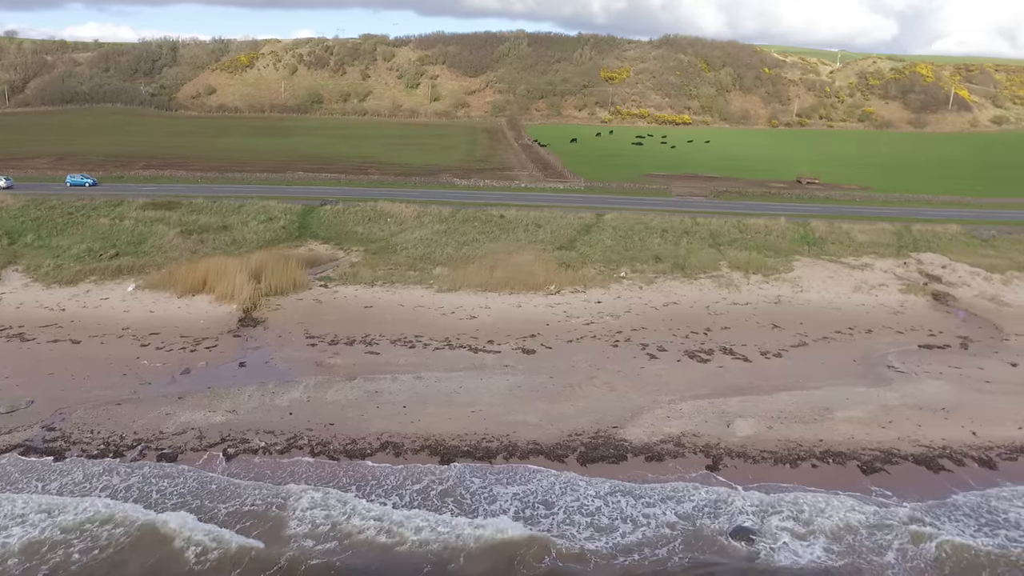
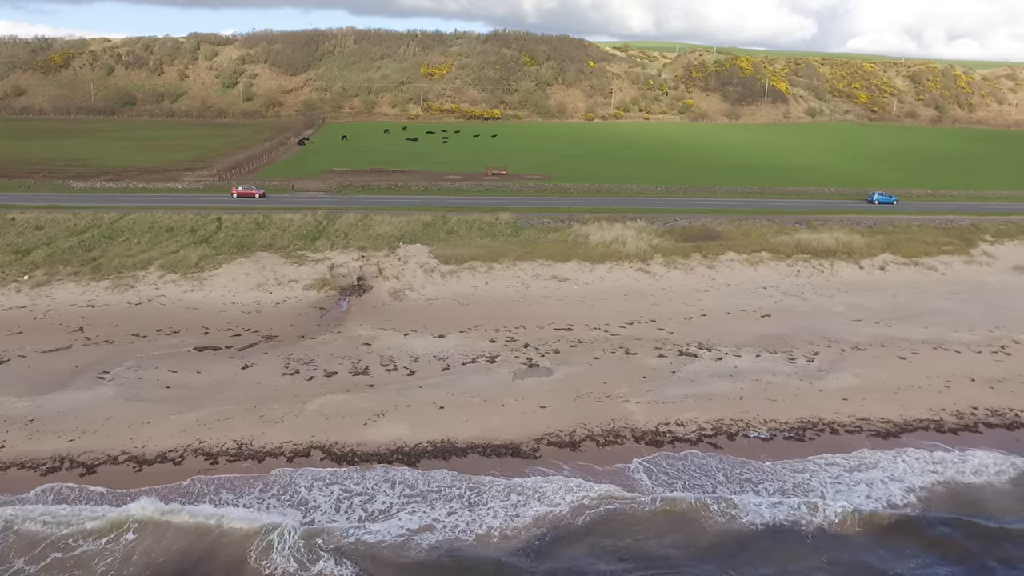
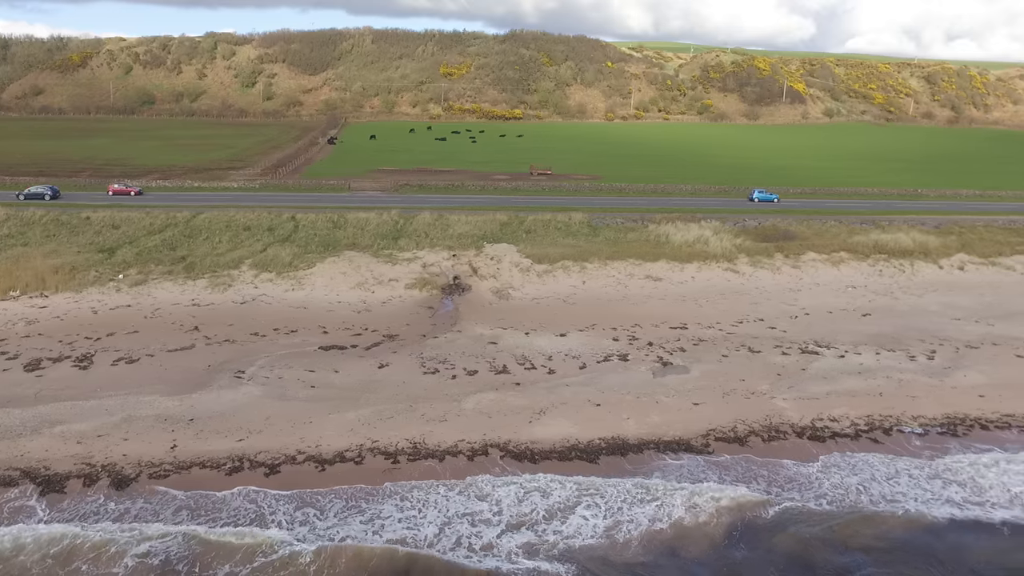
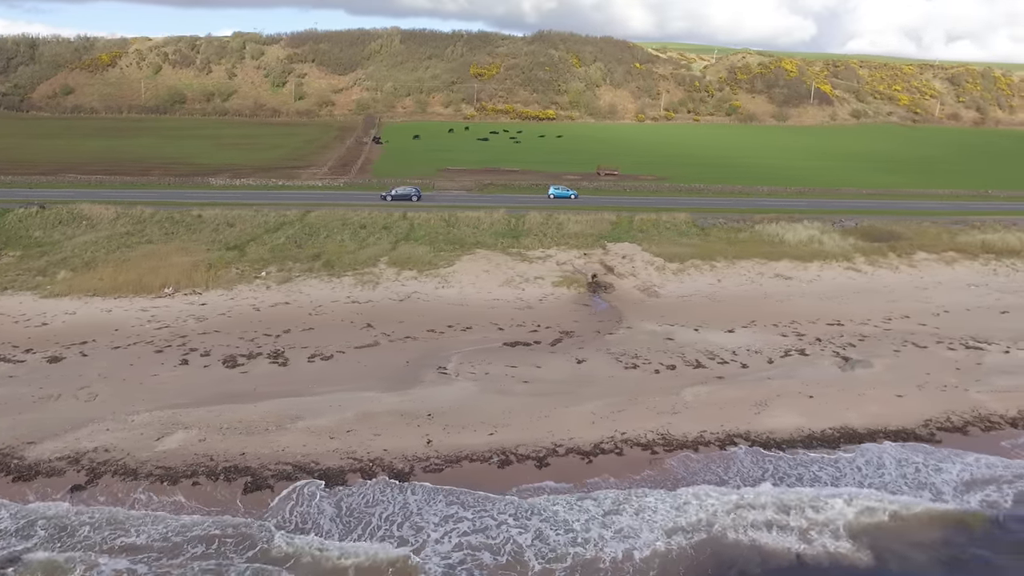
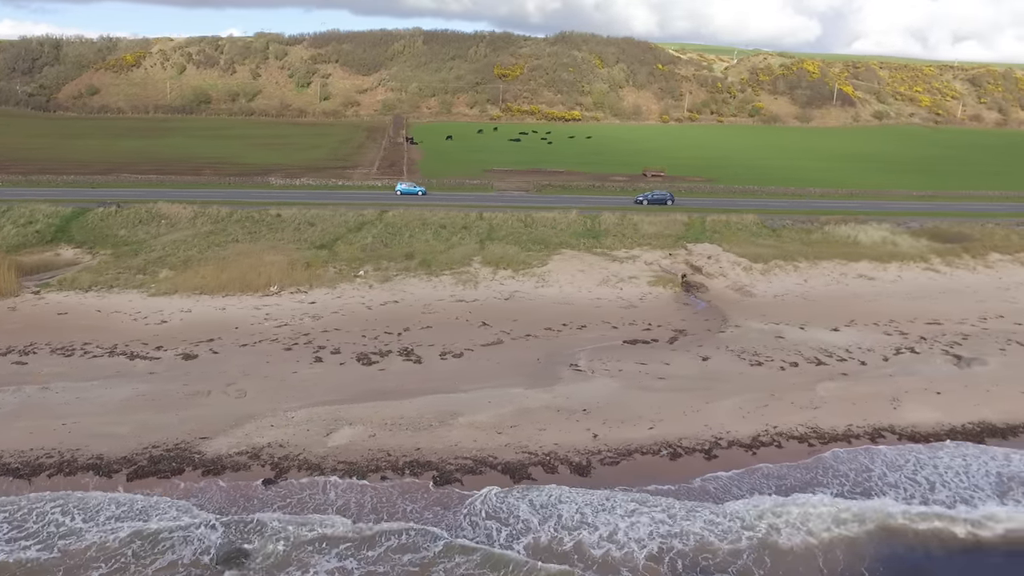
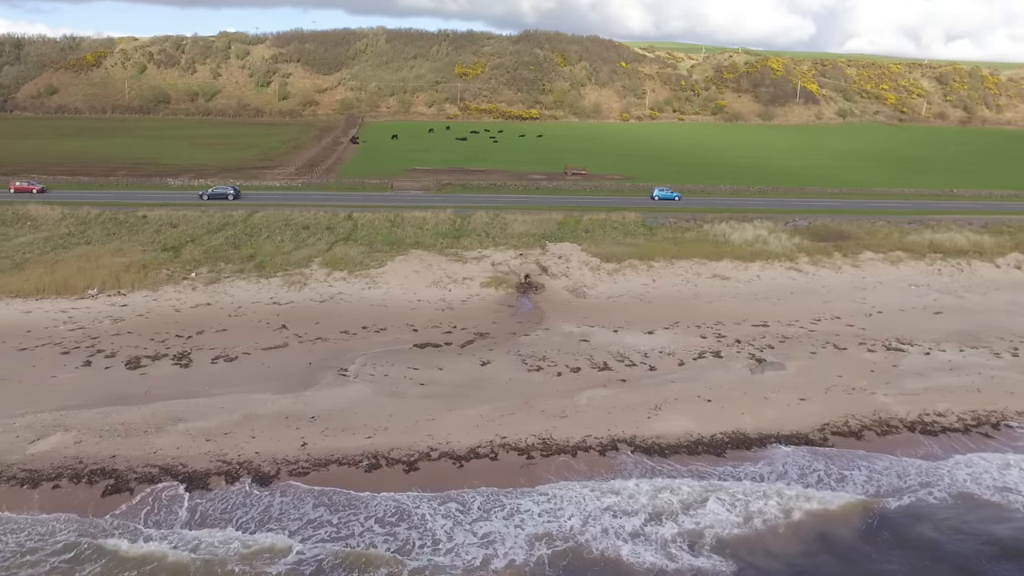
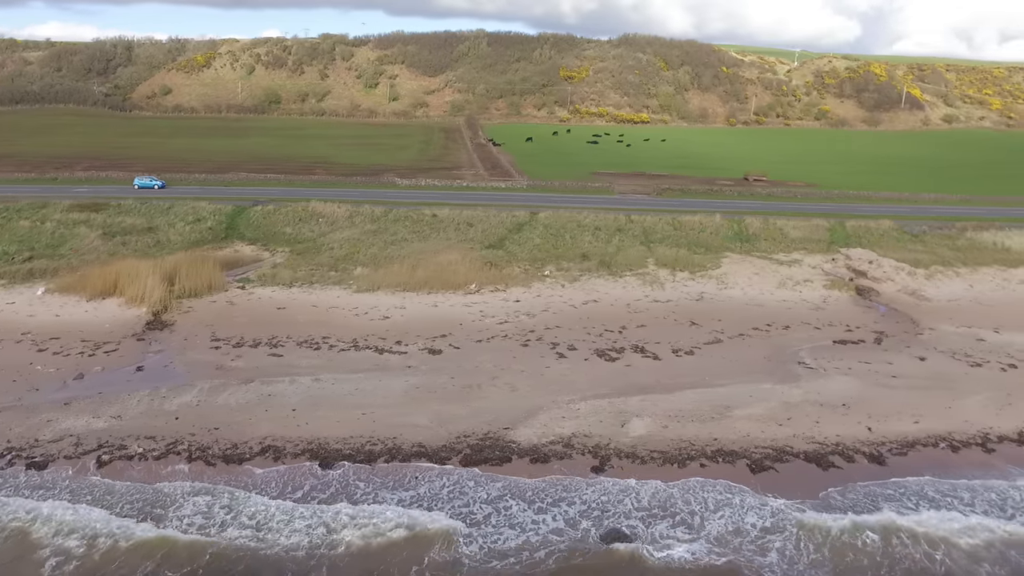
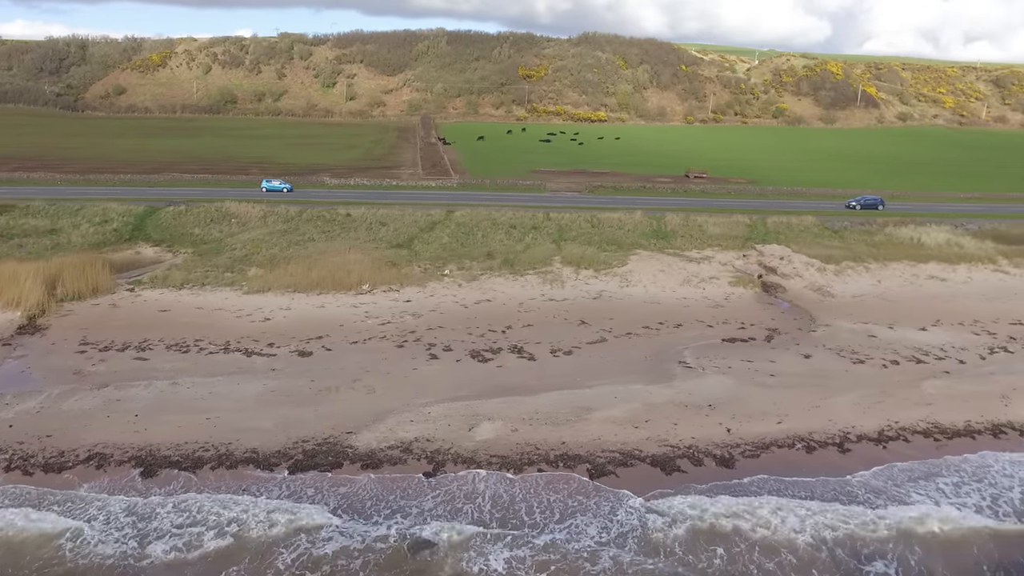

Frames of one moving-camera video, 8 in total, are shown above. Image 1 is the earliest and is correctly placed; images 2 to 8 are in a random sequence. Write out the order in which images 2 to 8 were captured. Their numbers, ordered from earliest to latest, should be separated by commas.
7, 8, 5, 4, 6, 3, 2
